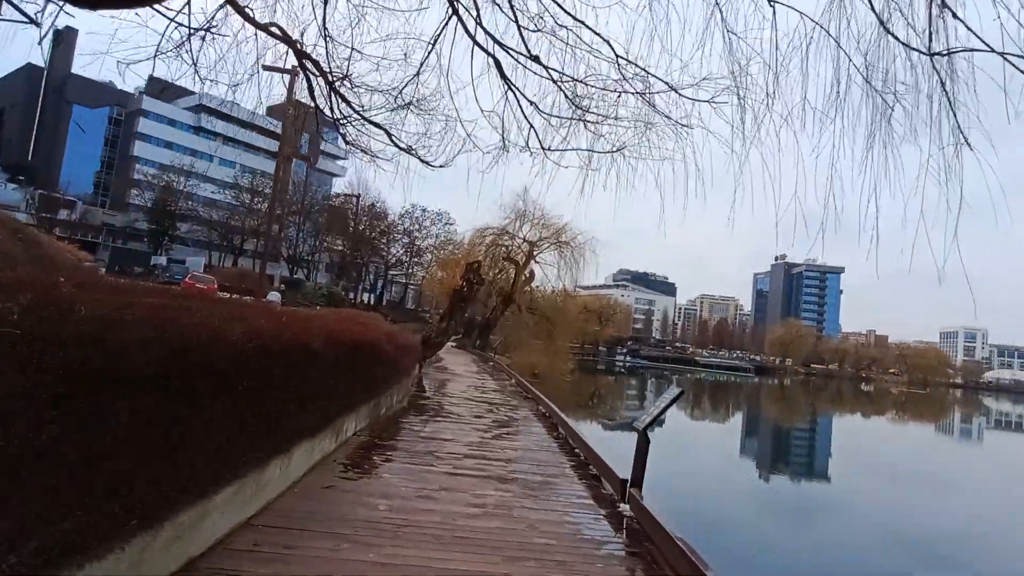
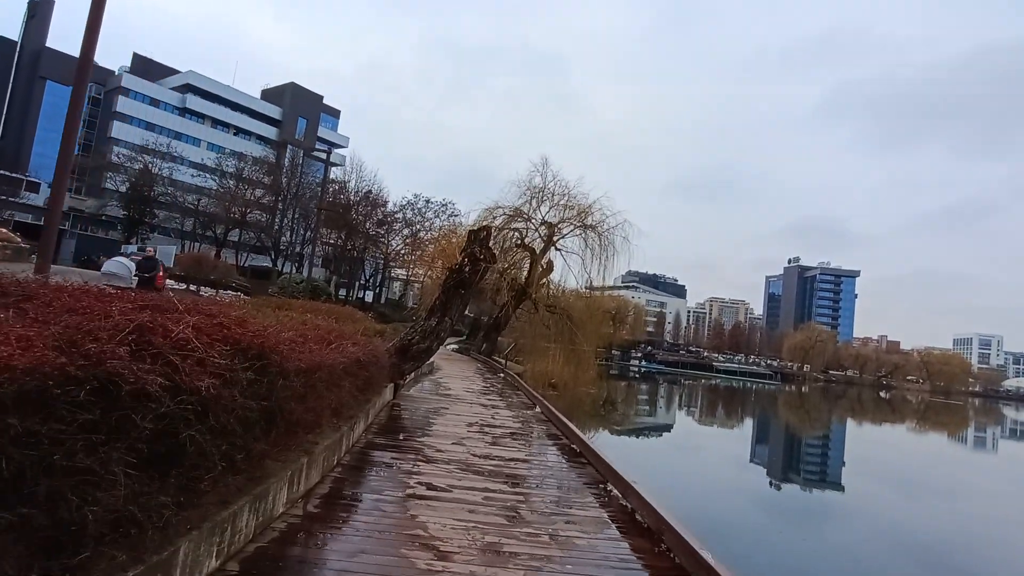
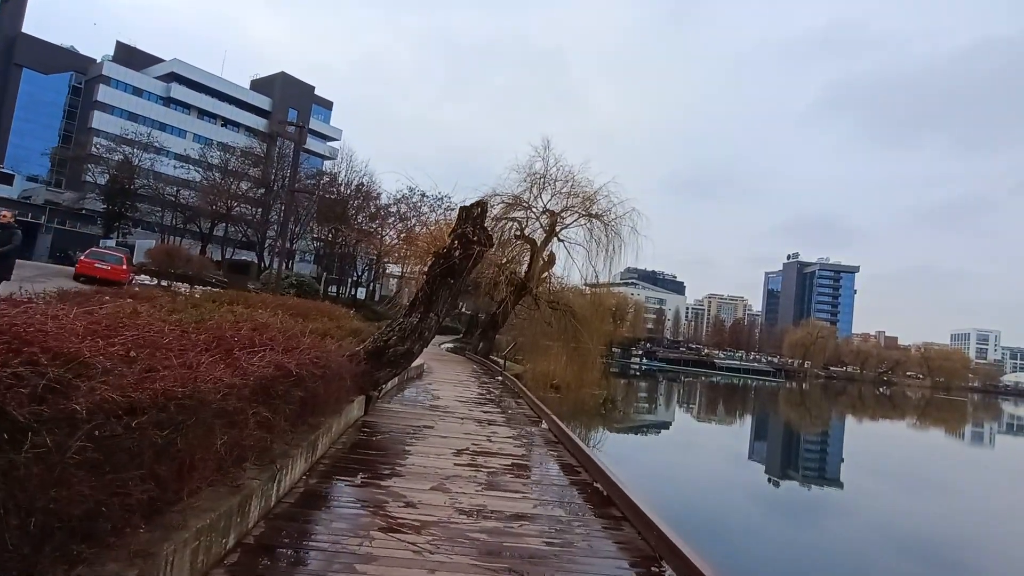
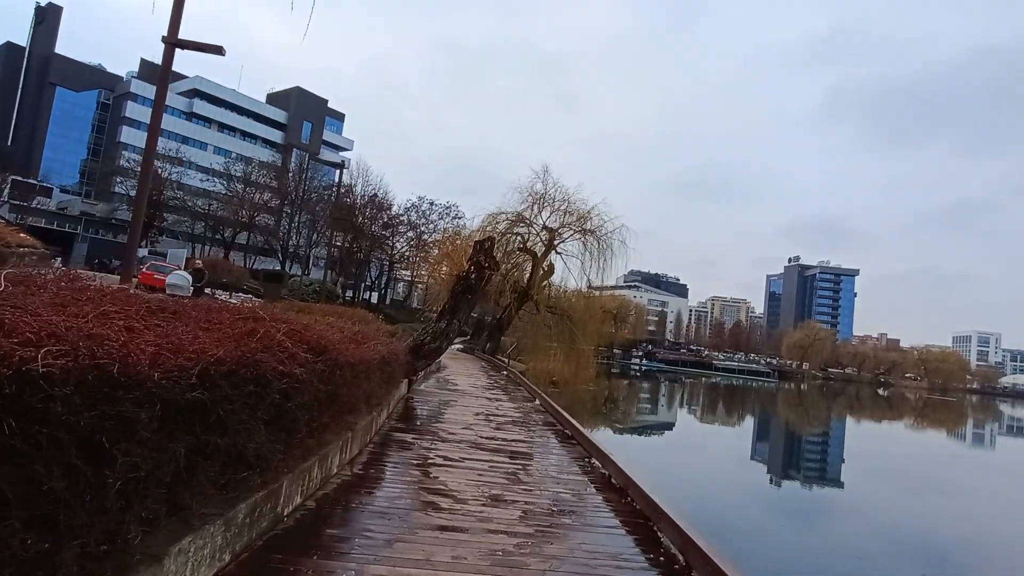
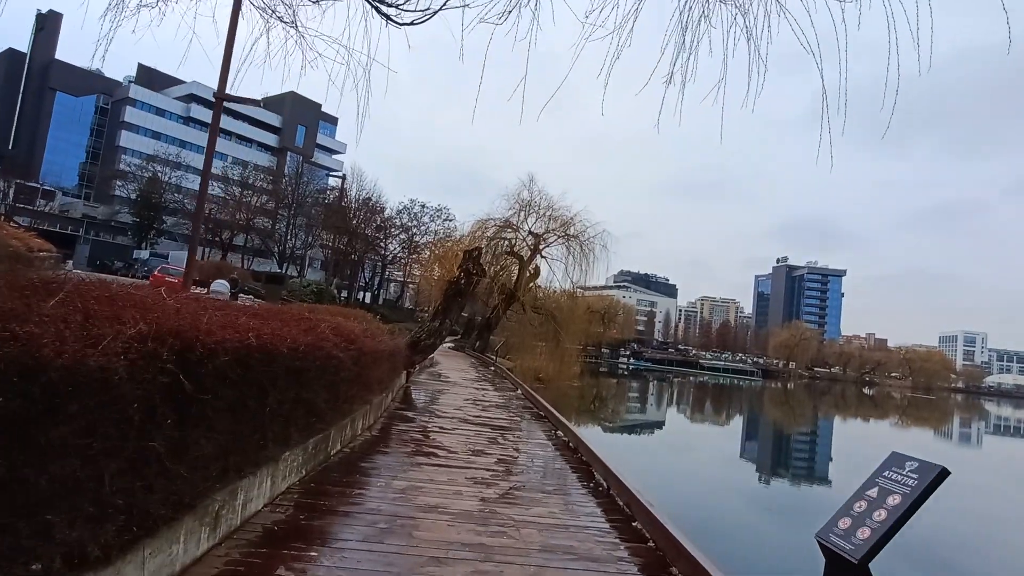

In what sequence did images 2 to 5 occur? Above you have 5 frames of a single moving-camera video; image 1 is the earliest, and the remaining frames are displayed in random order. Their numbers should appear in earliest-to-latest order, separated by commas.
5, 4, 2, 3
